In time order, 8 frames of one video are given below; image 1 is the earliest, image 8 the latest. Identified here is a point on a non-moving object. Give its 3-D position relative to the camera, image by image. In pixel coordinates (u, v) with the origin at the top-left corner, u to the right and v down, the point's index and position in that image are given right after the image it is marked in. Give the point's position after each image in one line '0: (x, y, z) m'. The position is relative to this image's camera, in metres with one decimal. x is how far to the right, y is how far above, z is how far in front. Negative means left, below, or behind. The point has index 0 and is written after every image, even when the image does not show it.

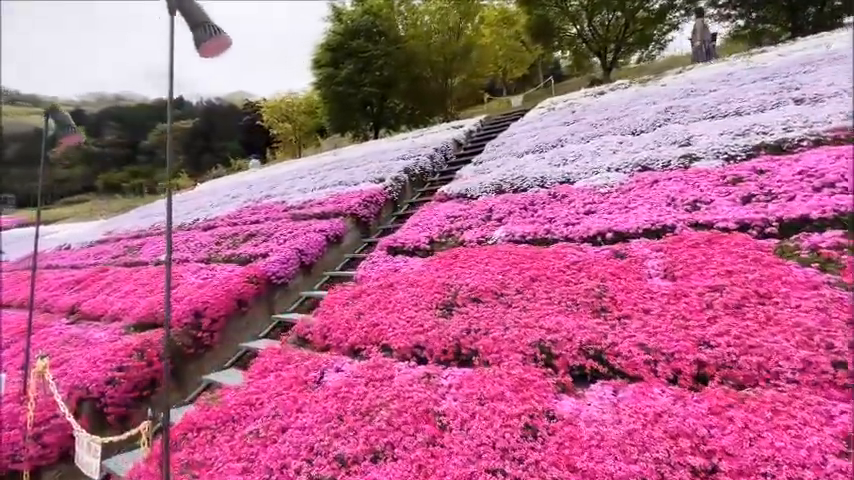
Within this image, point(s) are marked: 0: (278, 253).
0: (-2.8, -0.2, +7.5) m
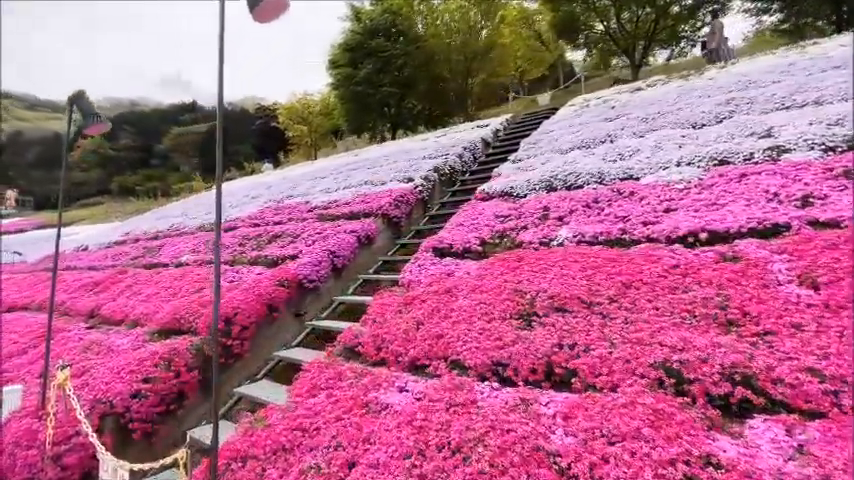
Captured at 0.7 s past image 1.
0: (-2.1, -0.3, +7.1) m
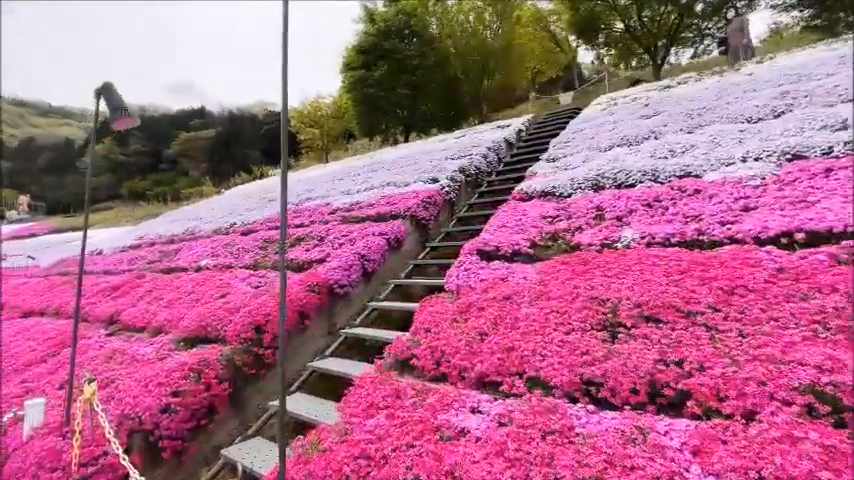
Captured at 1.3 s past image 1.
0: (-1.5, -0.3, +6.7) m
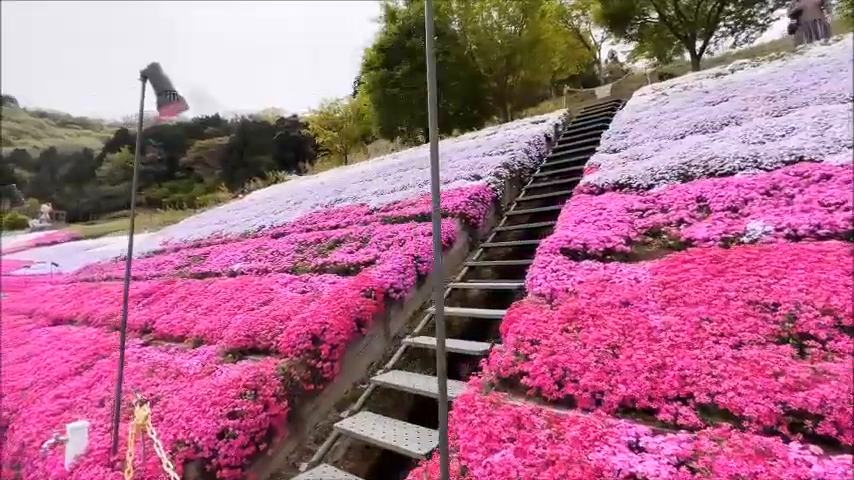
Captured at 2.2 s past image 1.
0: (-0.6, -0.3, +6.2) m
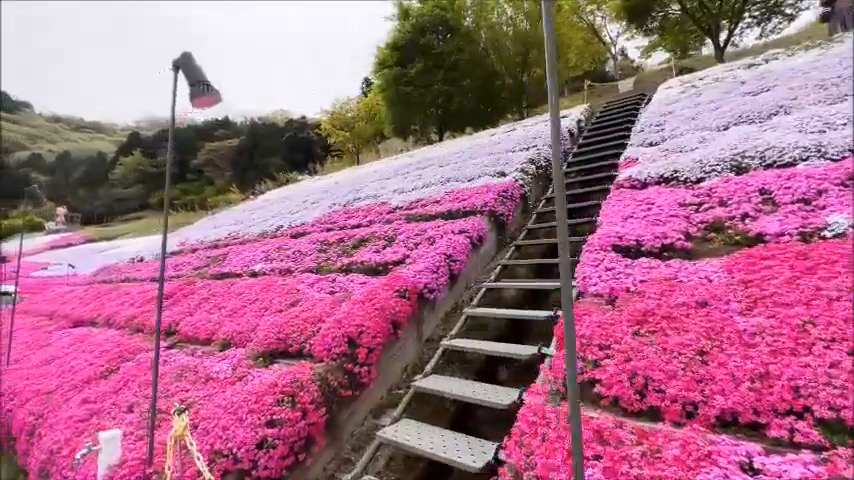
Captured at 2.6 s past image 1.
0: (-0.1, -0.3, +5.9) m
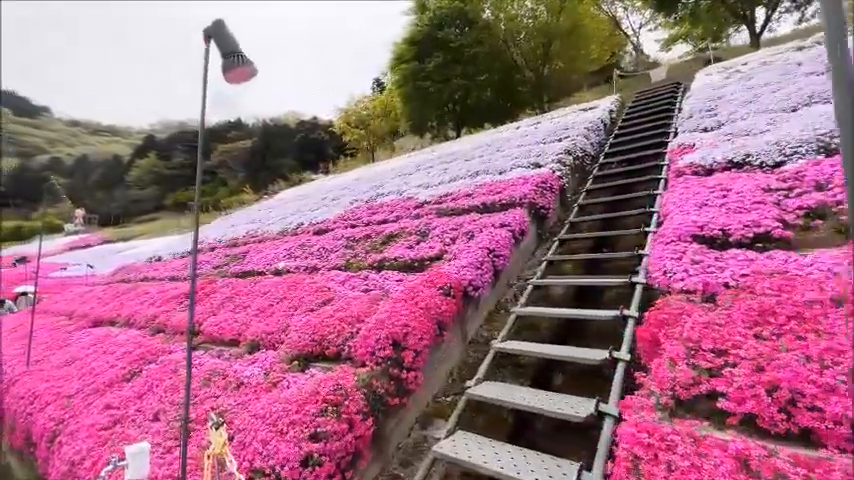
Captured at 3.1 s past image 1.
0: (+0.5, -0.2, +5.5) m
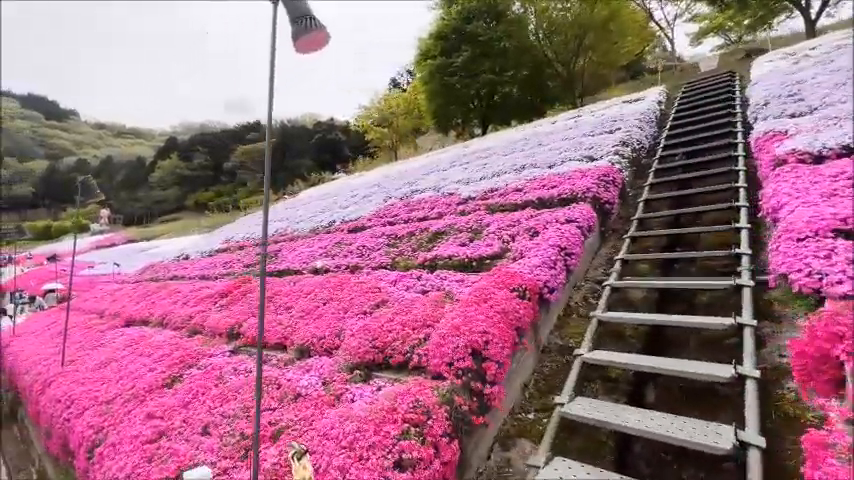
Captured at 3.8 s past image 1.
0: (+1.3, -0.2, +5.0) m
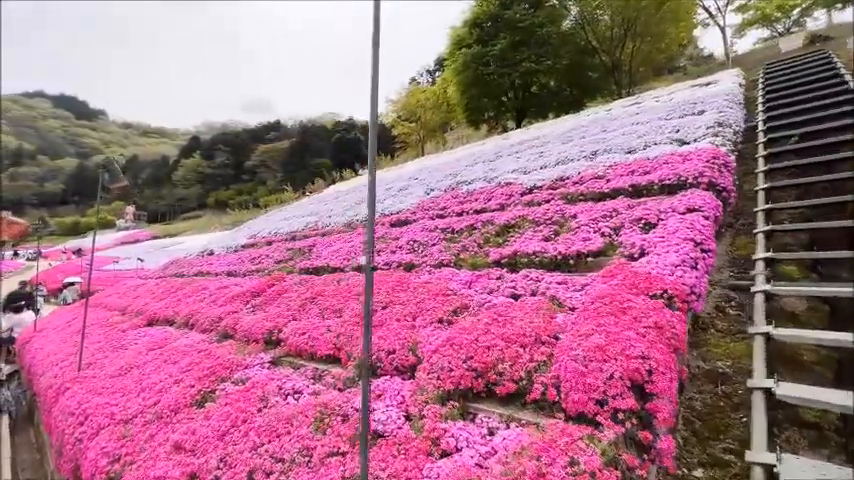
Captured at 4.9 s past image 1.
0: (+2.2, -0.1, +3.9) m
